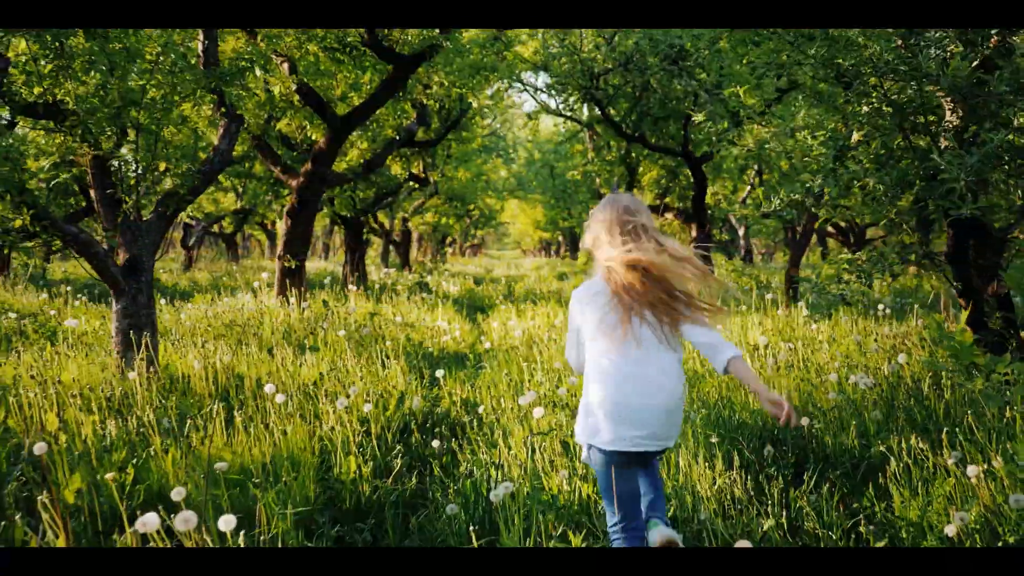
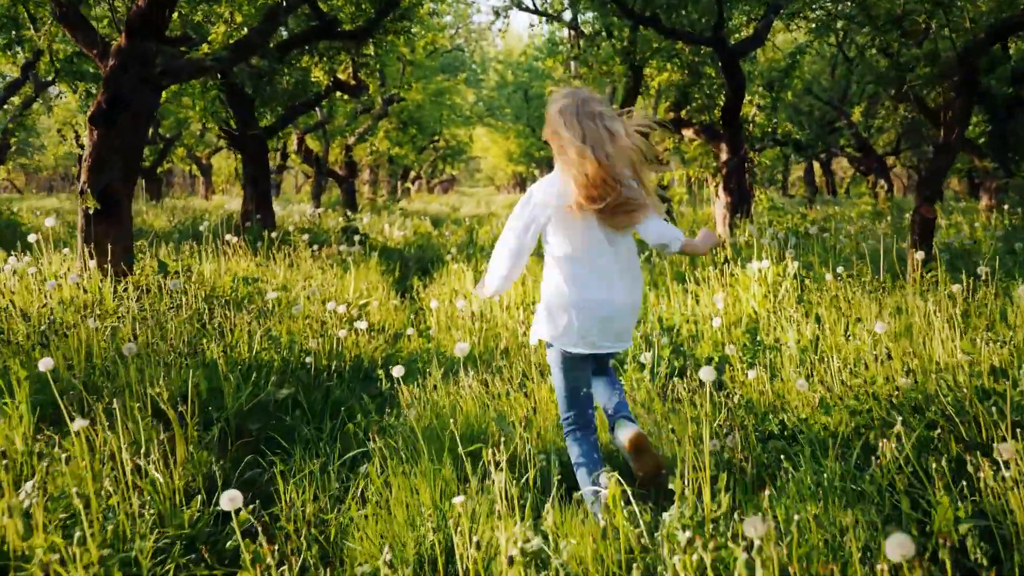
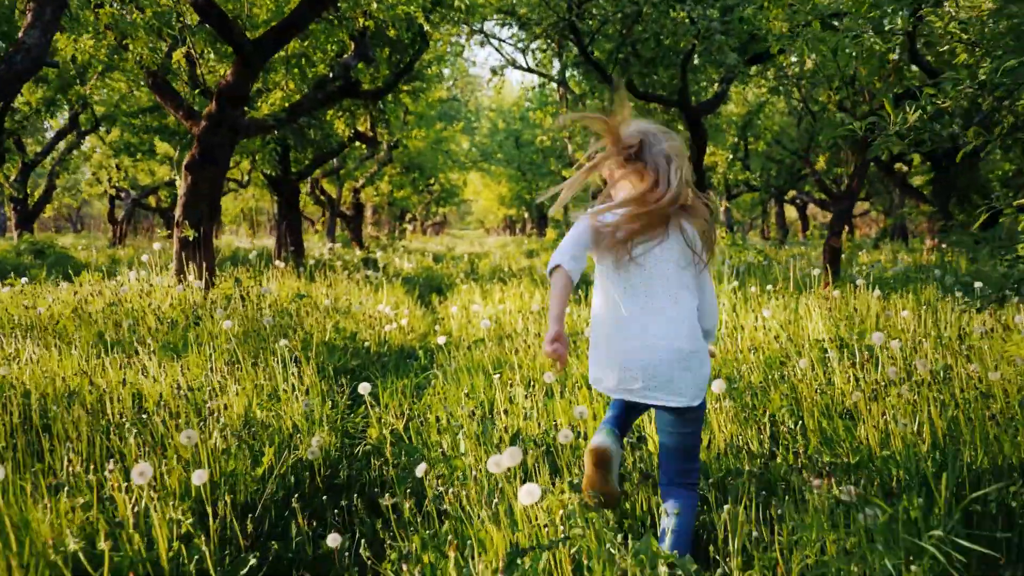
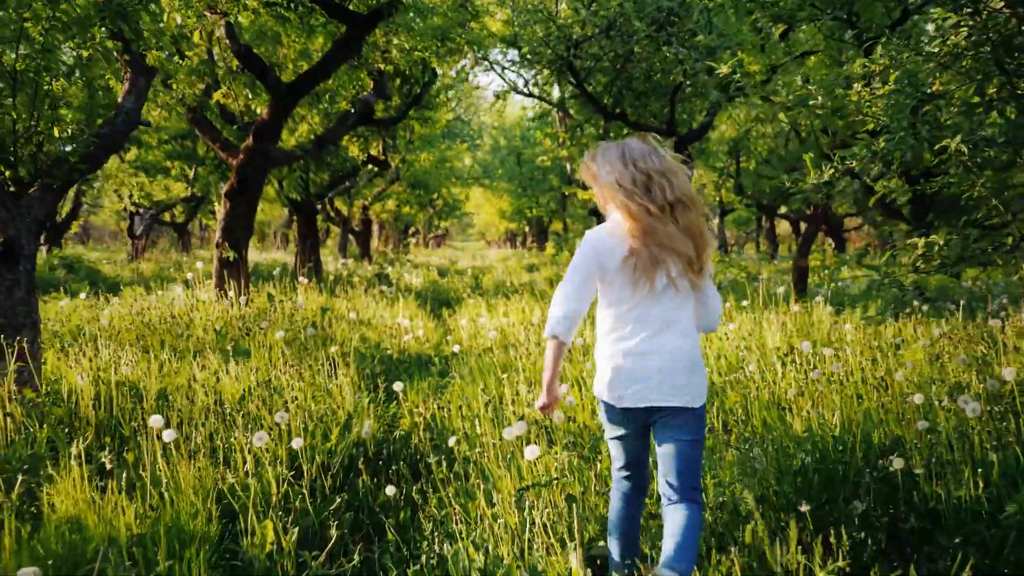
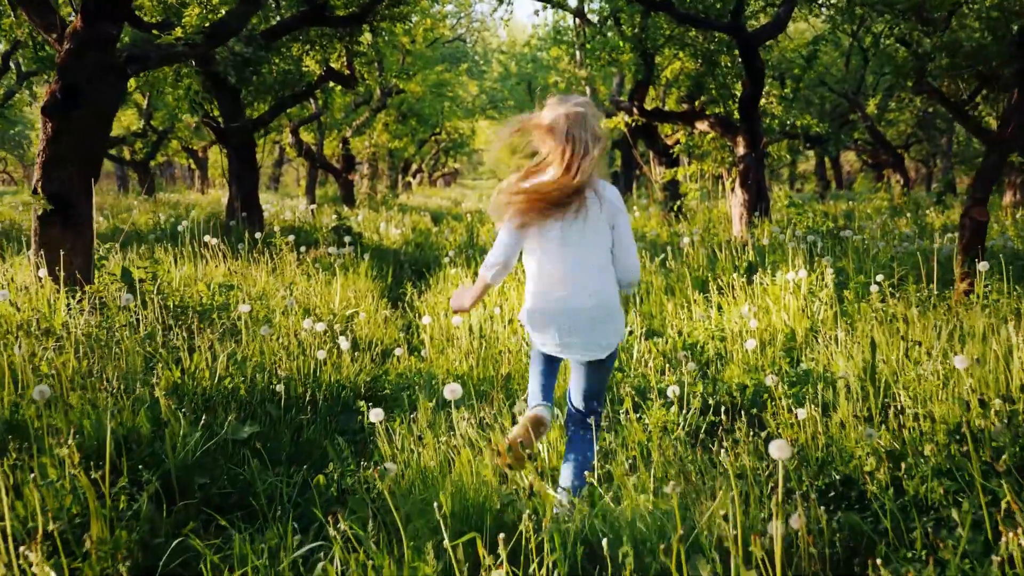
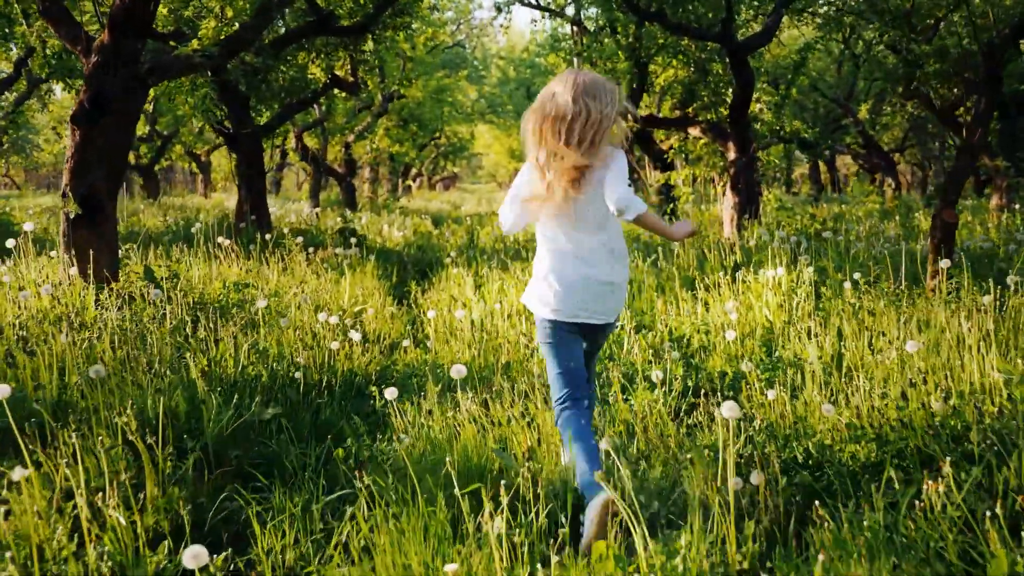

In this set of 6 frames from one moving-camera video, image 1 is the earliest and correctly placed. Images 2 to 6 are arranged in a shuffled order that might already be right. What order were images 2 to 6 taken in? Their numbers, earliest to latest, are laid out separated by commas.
4, 3, 2, 6, 5
